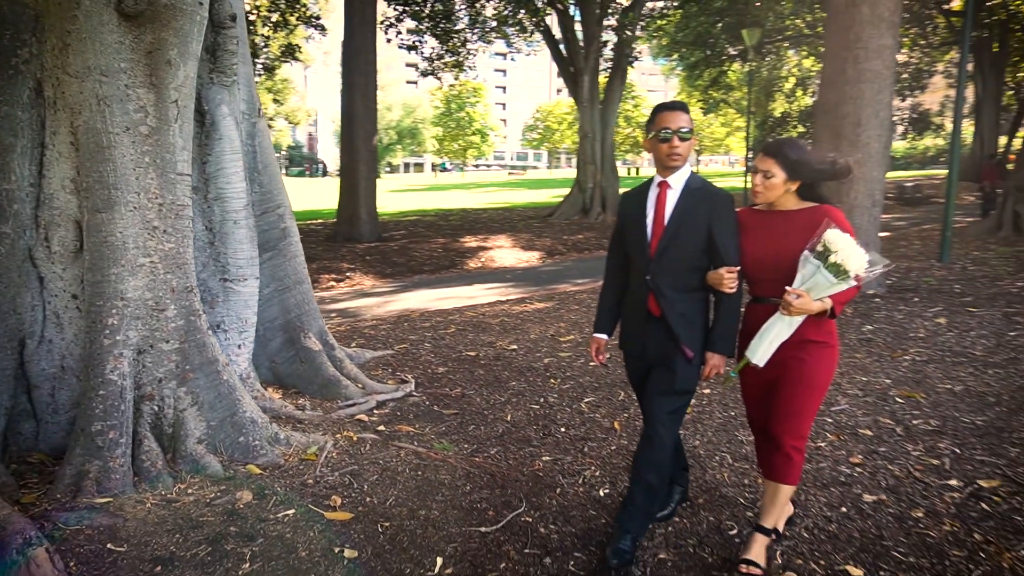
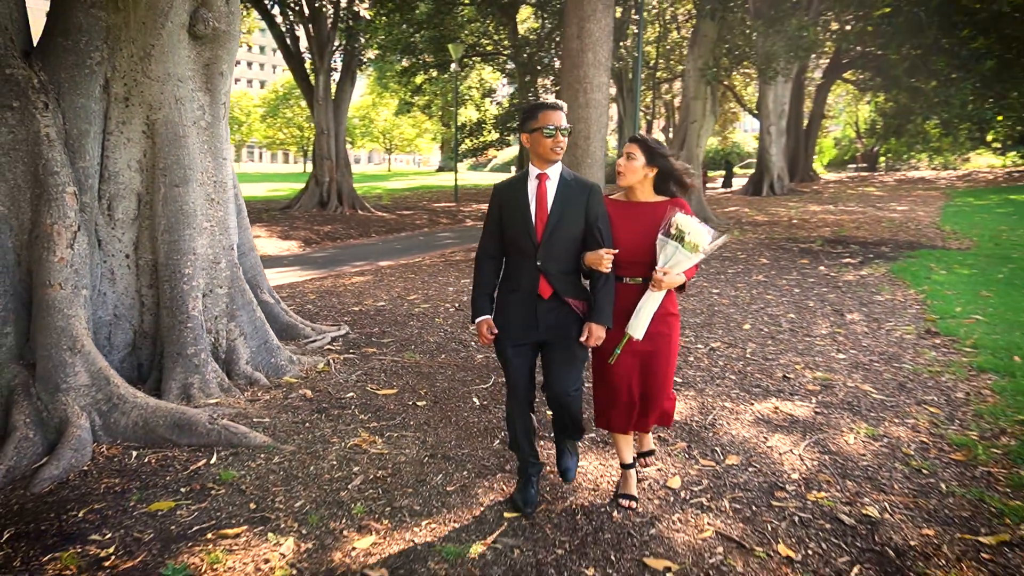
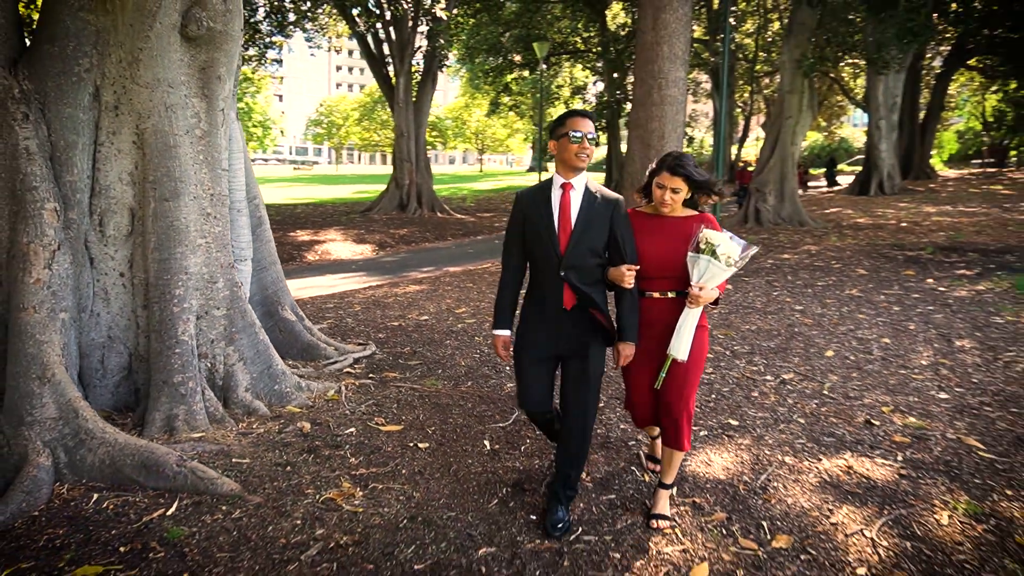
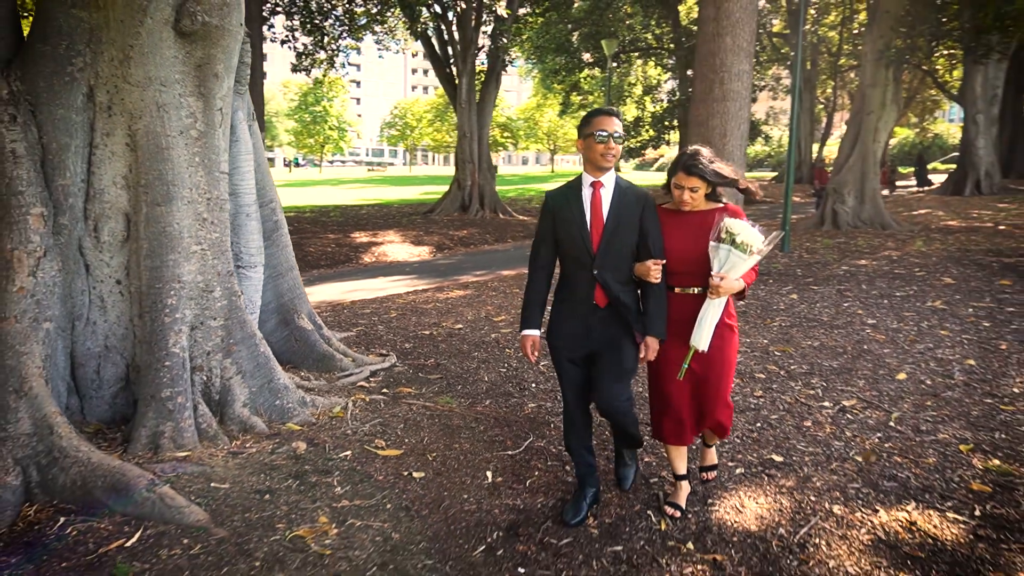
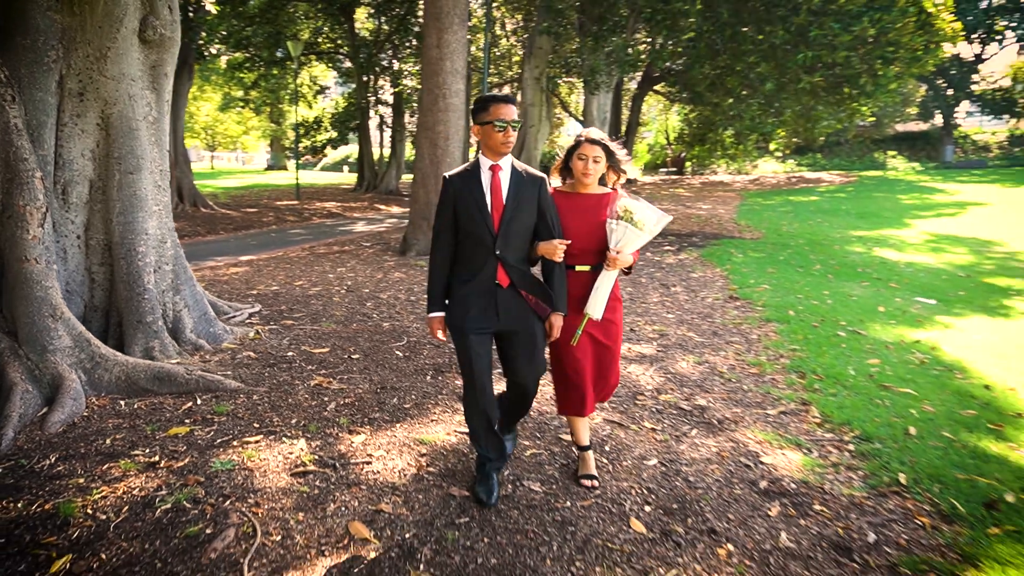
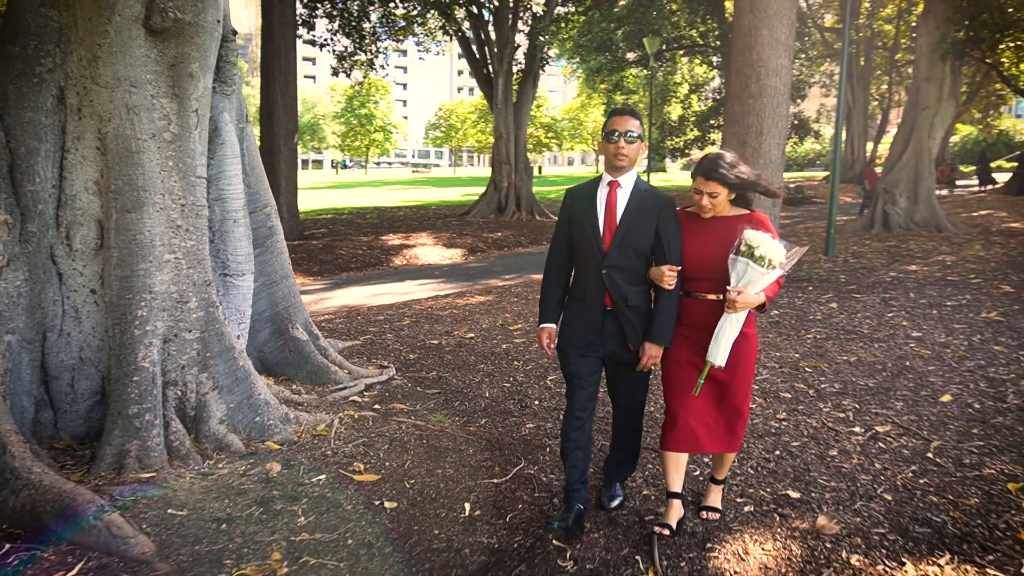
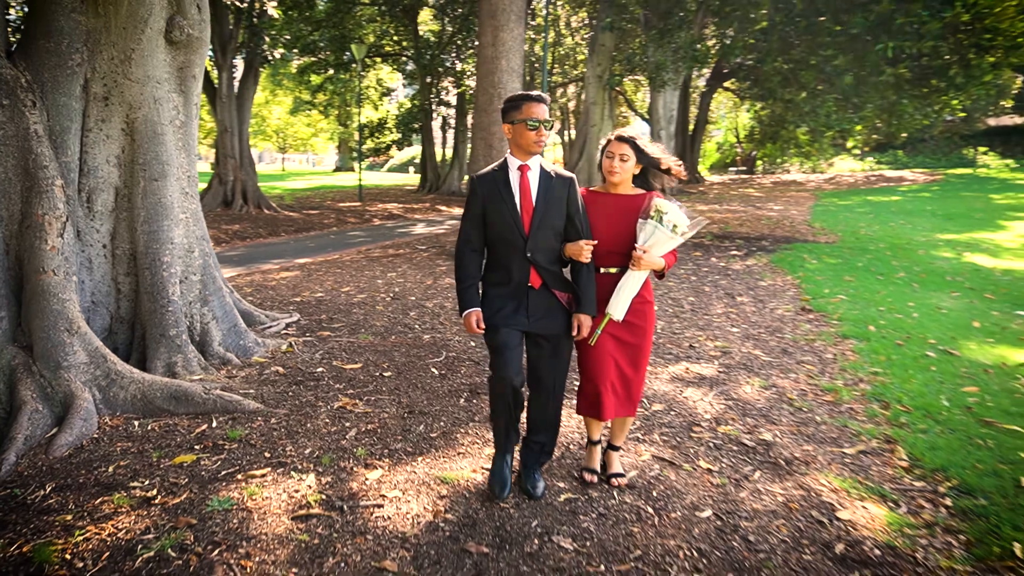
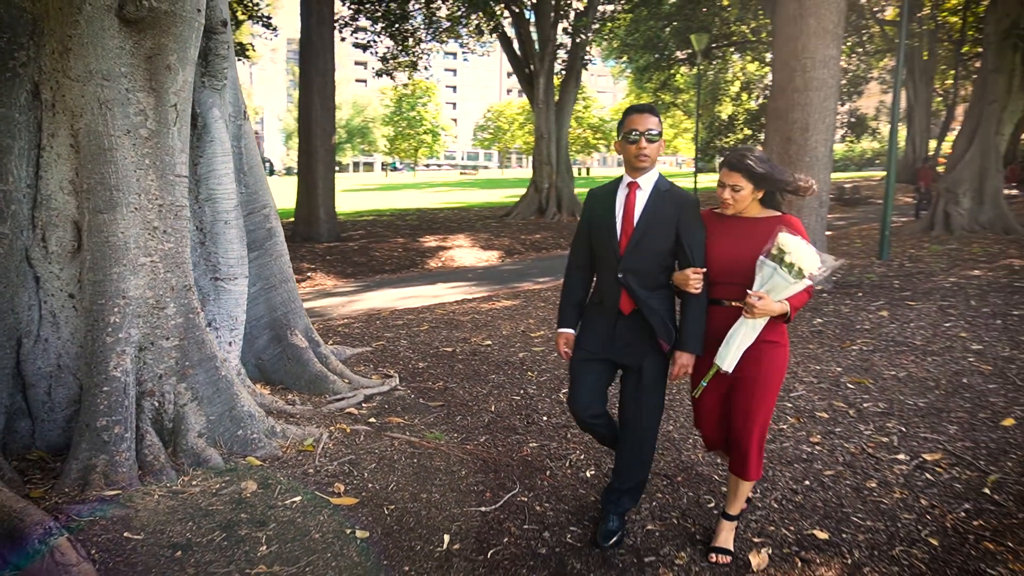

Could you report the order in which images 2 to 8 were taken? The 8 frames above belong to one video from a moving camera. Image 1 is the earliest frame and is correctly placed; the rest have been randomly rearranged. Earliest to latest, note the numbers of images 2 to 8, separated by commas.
8, 6, 4, 3, 2, 7, 5
